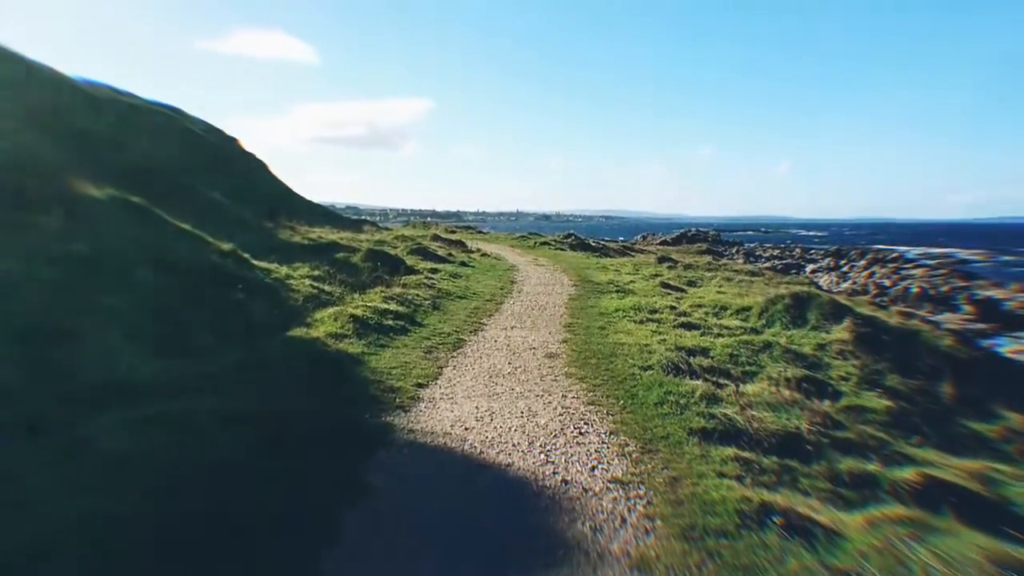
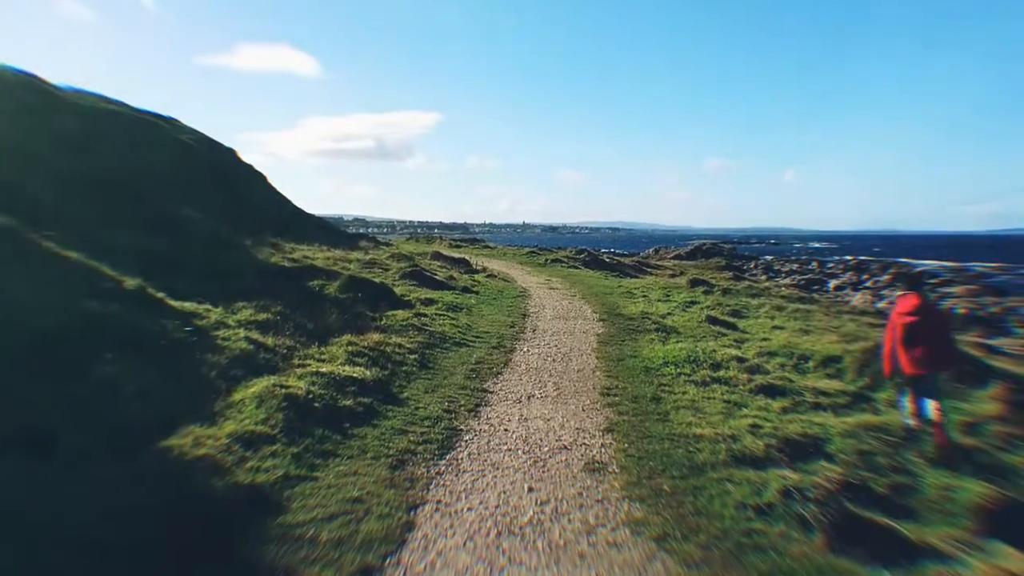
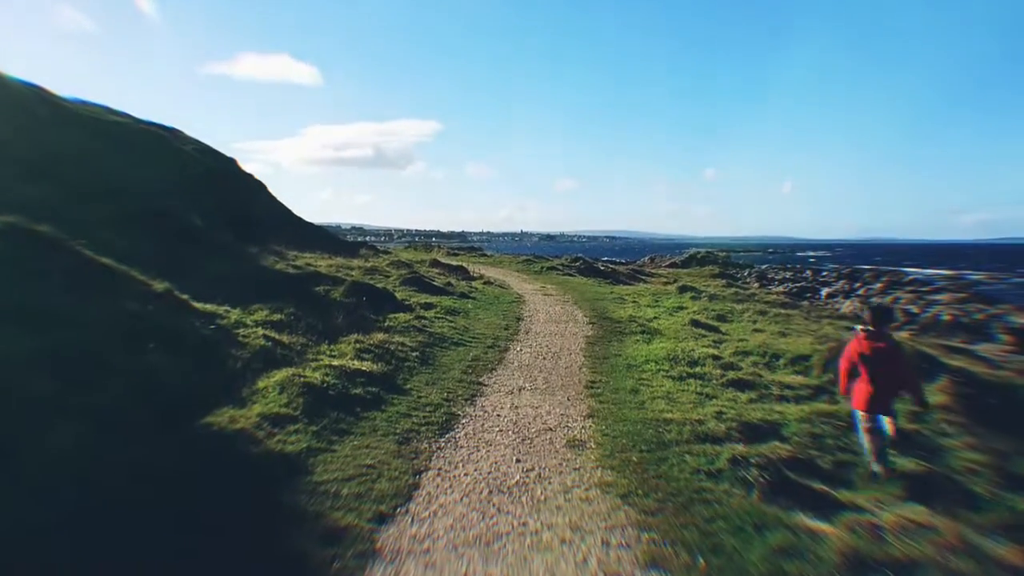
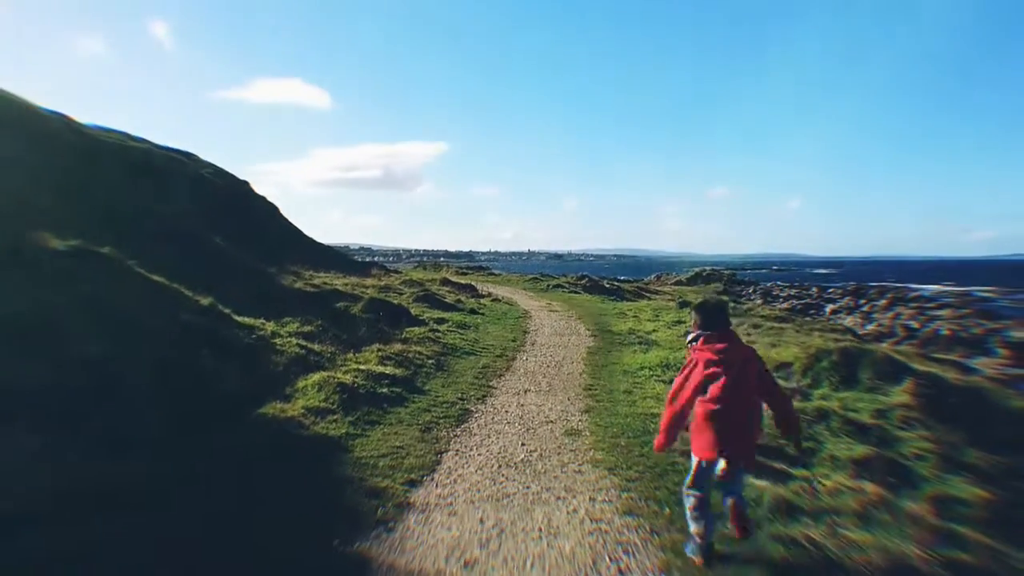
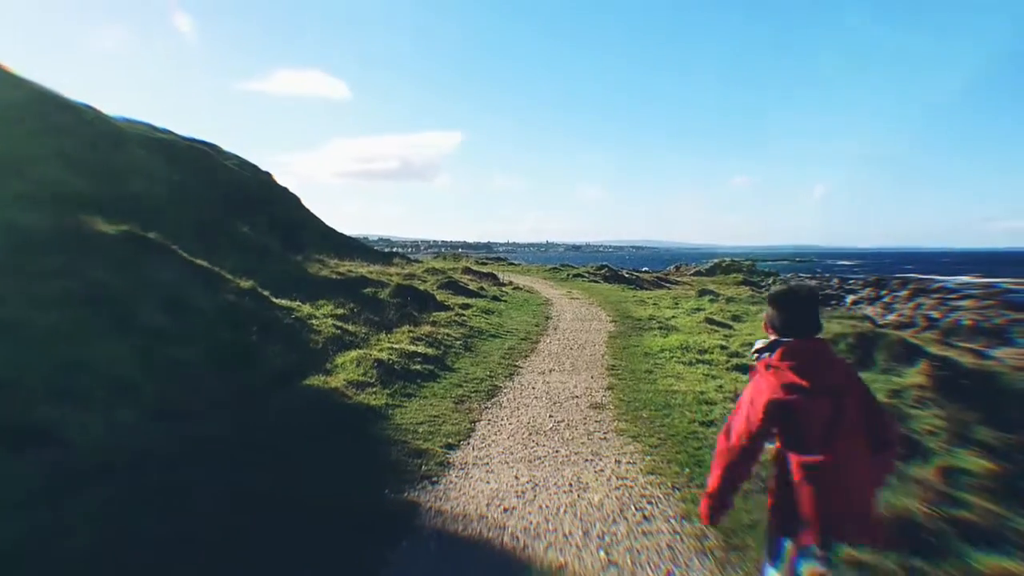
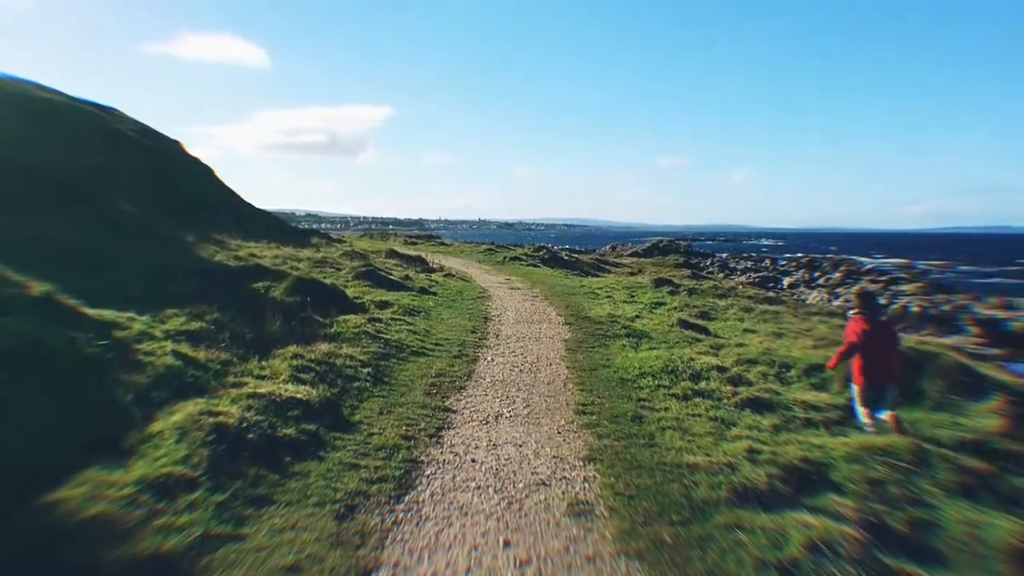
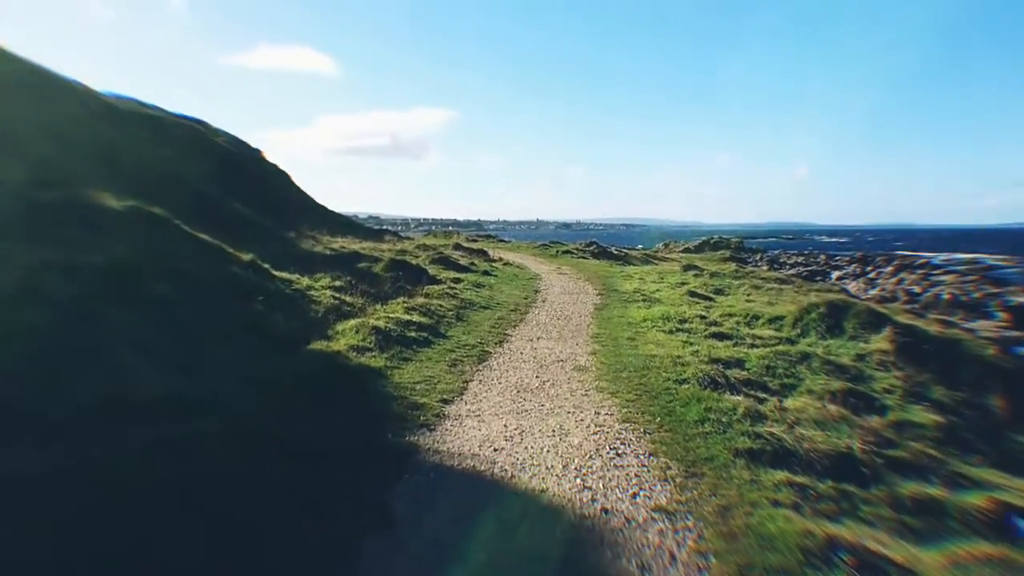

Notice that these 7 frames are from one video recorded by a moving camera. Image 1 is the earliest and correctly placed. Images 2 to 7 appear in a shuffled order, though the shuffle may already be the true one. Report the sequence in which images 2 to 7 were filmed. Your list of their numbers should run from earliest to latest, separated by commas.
7, 5, 4, 3, 2, 6
